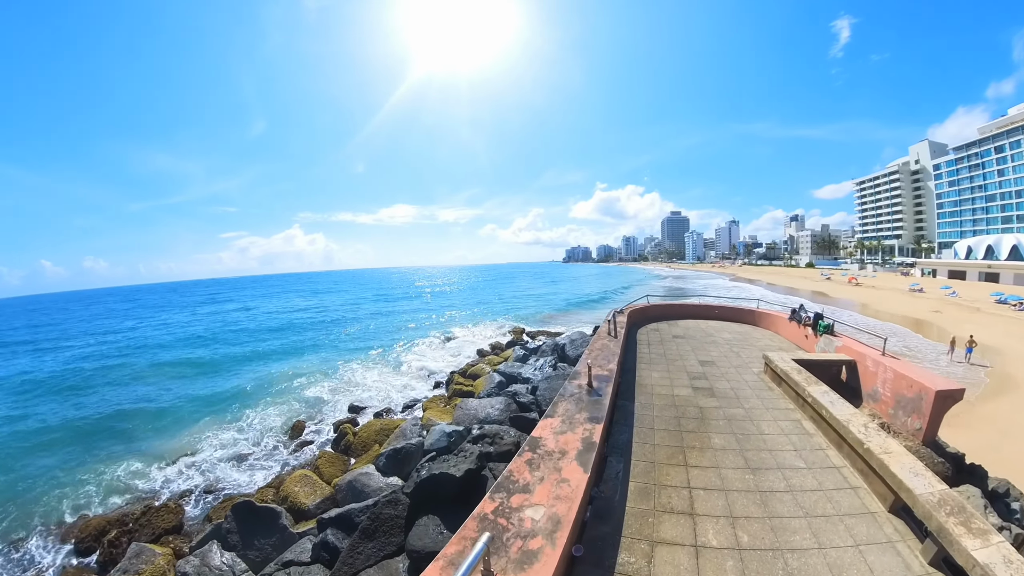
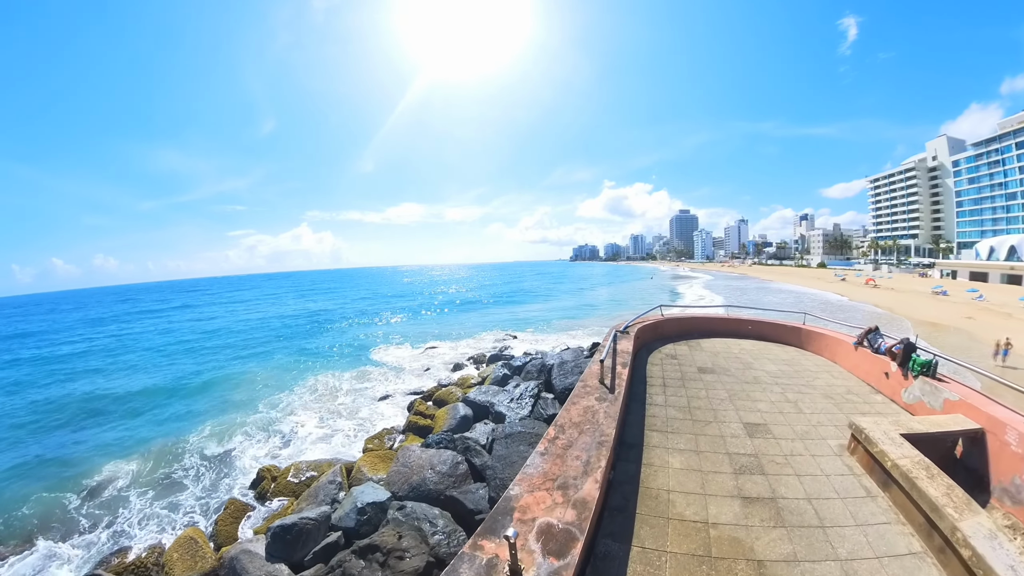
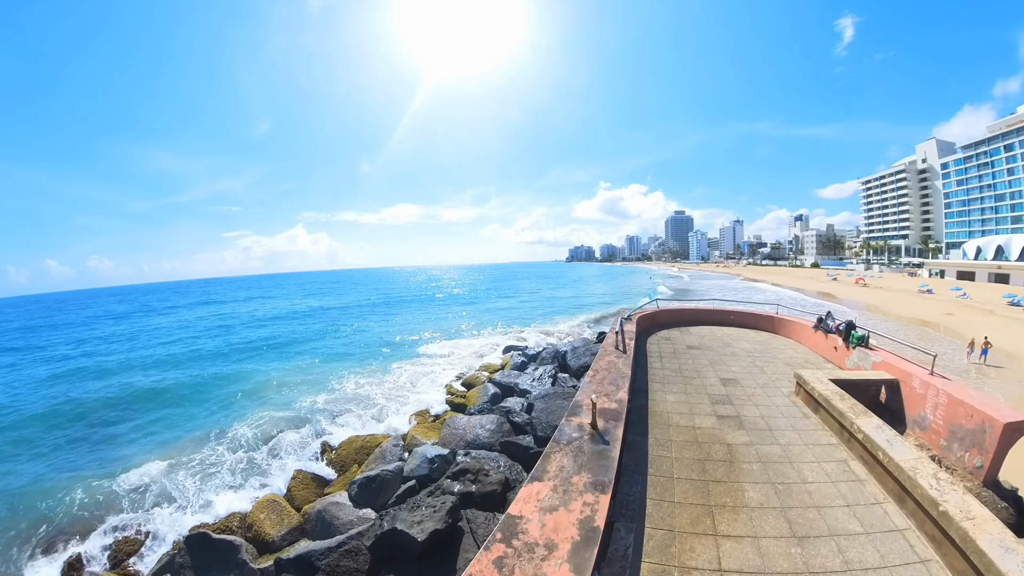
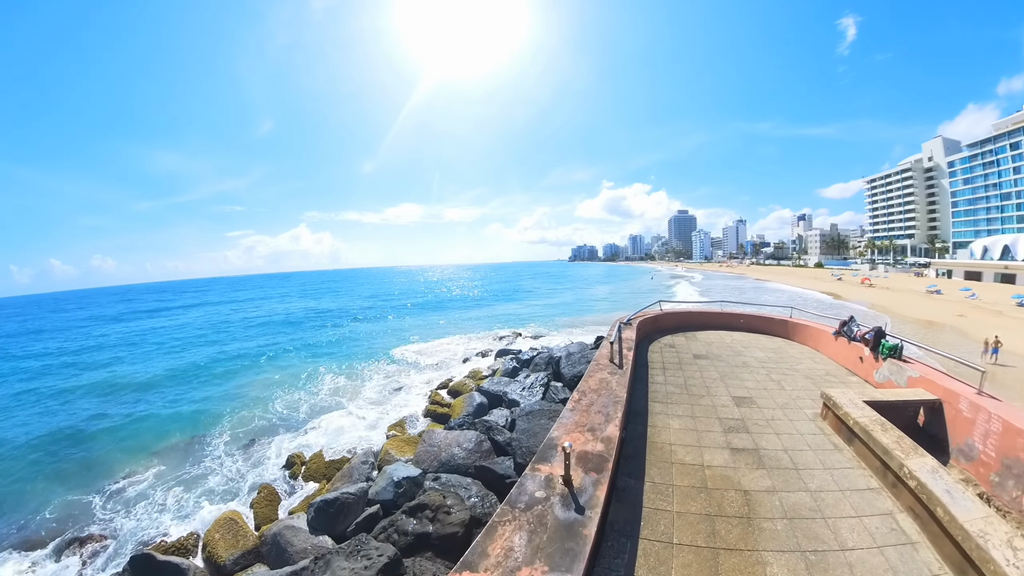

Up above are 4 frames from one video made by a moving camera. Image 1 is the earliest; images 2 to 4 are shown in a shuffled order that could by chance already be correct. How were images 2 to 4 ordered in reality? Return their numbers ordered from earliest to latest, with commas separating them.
3, 4, 2
